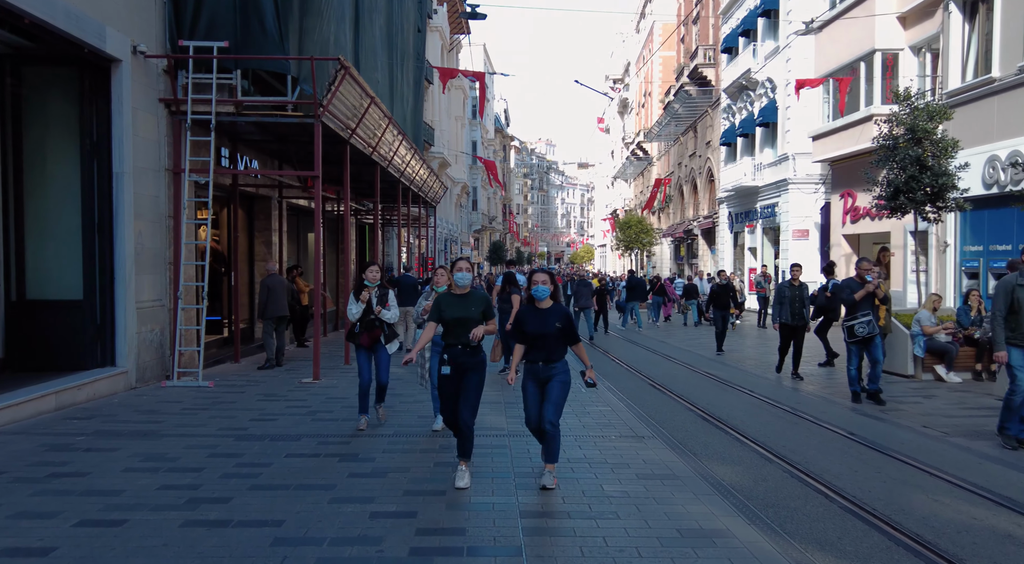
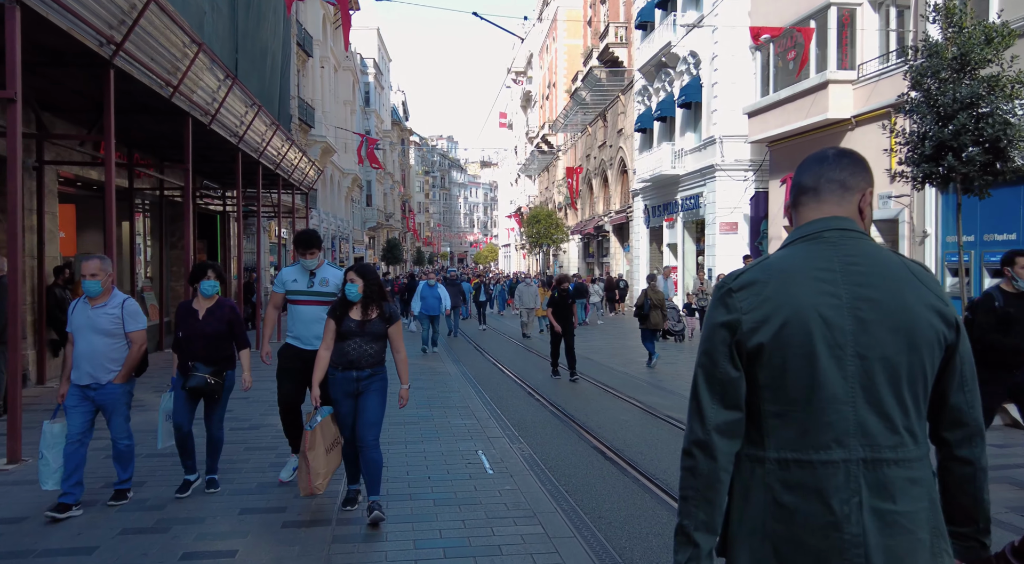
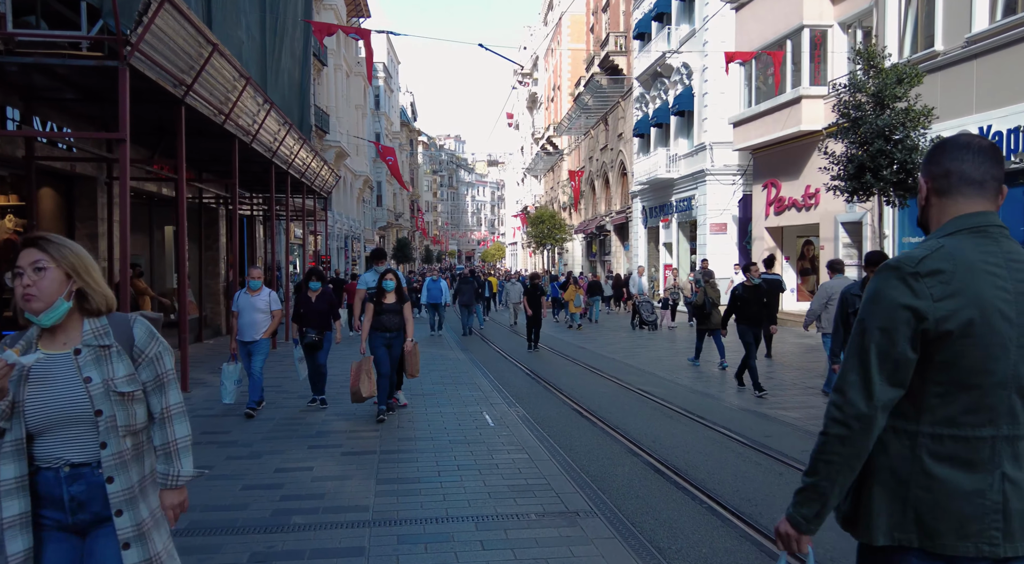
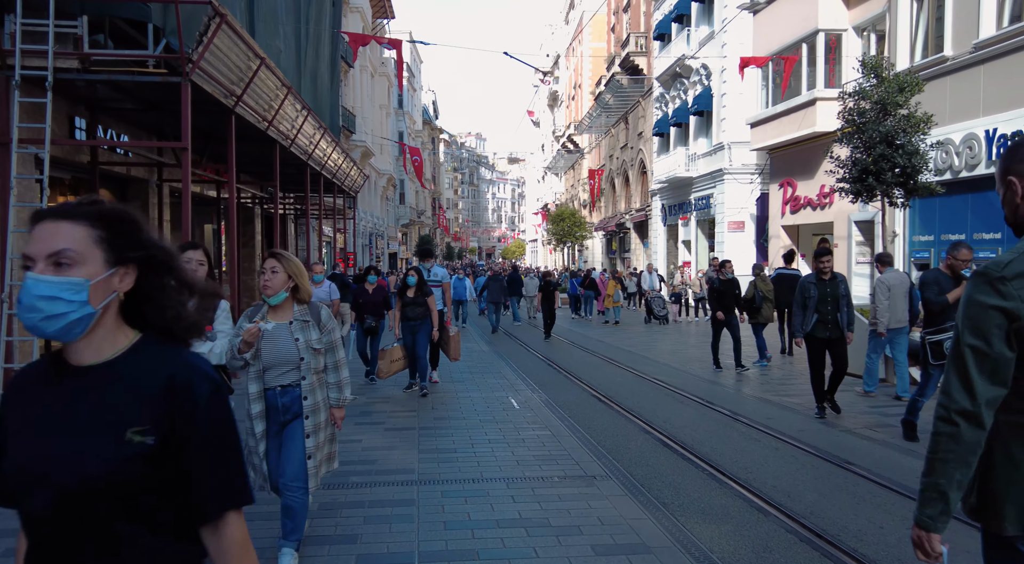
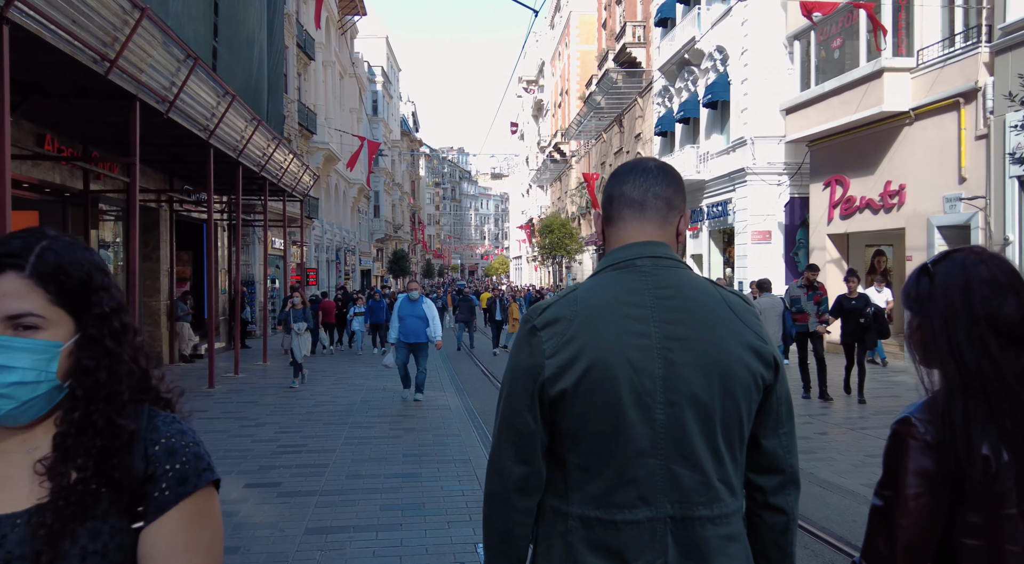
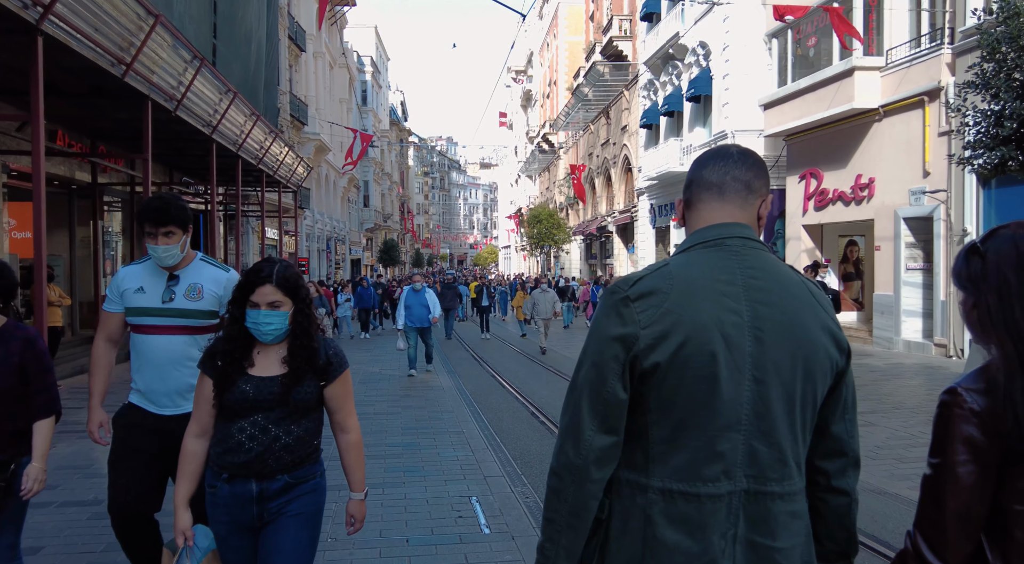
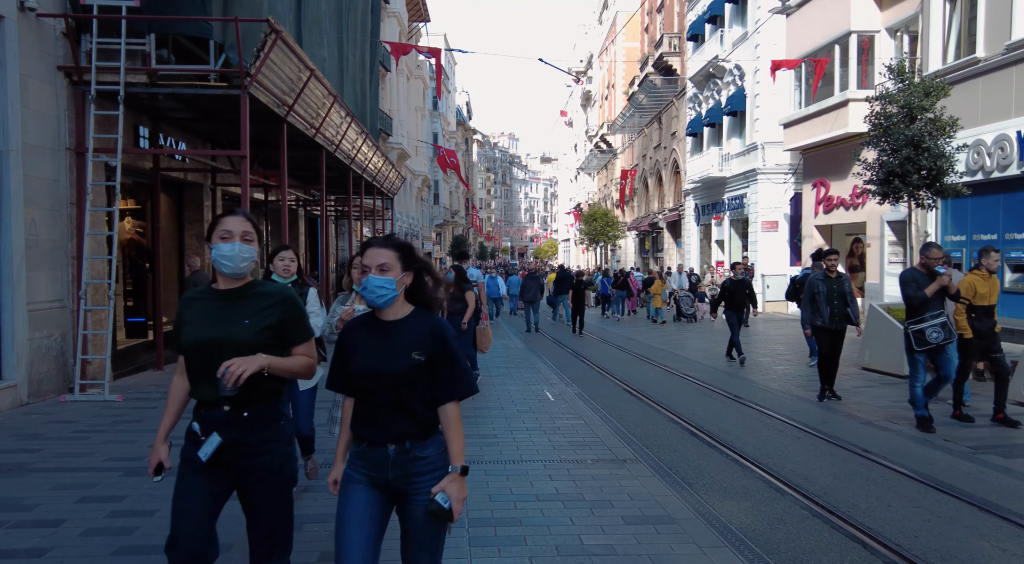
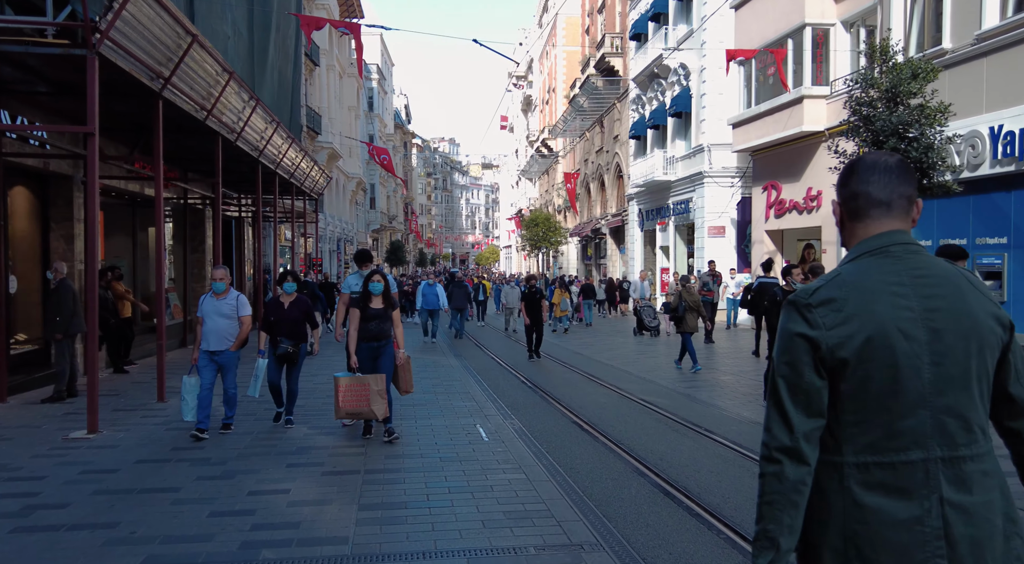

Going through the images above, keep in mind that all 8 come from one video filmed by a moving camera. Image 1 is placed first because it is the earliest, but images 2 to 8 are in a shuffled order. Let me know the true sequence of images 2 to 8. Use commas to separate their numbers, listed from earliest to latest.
7, 4, 3, 8, 2, 6, 5
